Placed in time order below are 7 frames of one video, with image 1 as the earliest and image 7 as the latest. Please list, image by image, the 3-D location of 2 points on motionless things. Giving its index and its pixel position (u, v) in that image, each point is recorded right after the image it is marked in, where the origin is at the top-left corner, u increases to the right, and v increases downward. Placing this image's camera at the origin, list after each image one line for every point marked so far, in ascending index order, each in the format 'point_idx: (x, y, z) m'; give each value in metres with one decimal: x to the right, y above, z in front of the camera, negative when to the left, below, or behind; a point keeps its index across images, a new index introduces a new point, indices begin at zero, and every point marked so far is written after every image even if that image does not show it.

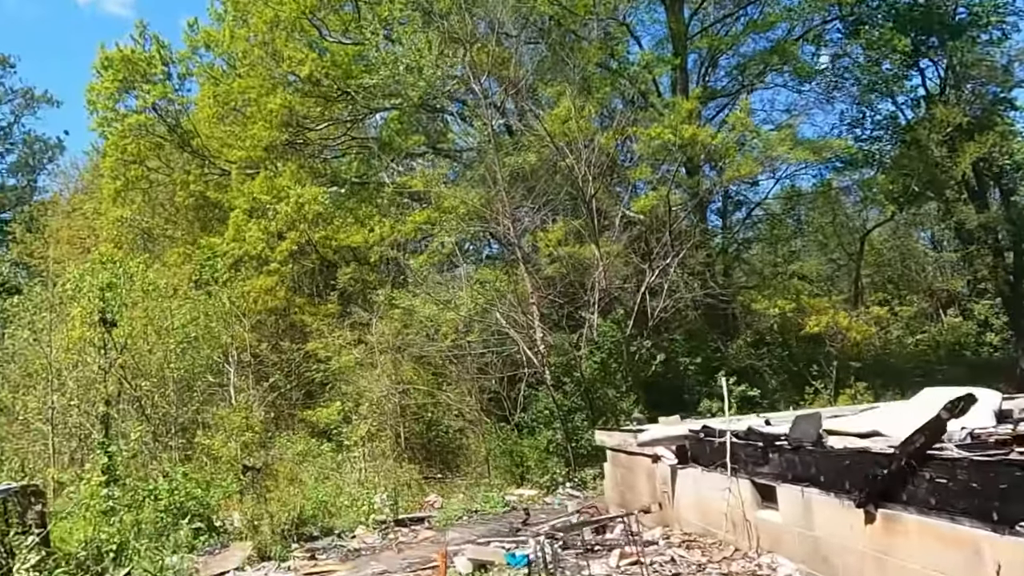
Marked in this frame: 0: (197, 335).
0: (-6.5, -1.0, +16.1) m
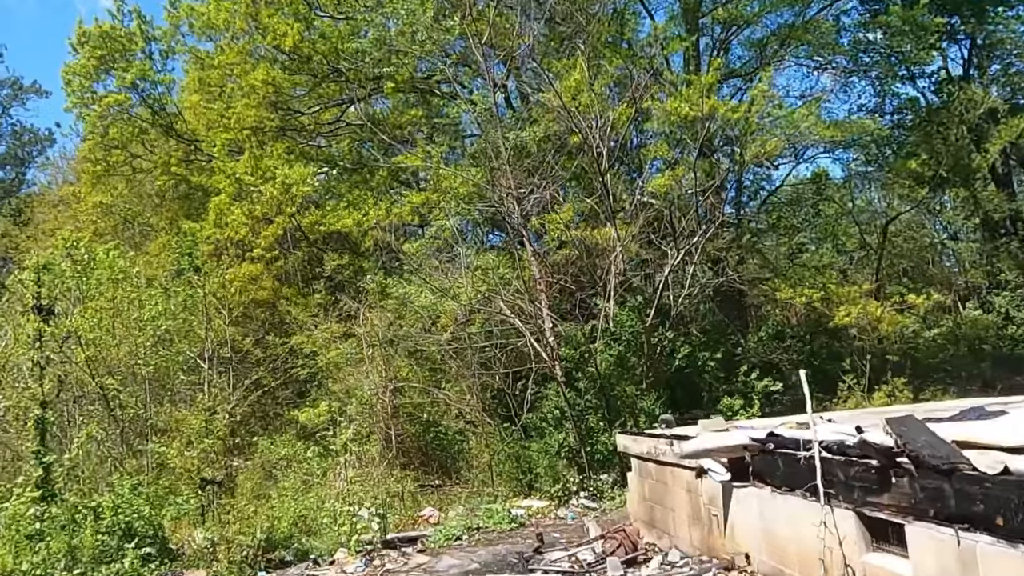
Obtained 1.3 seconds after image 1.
0: (-6.4, -0.8, +14.5) m
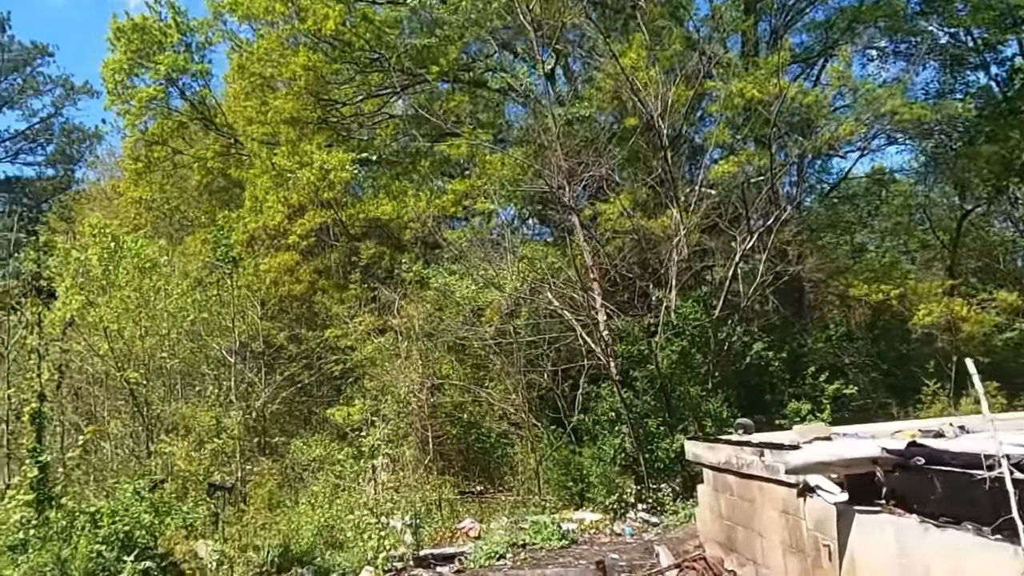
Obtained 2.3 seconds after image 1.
0: (-5.5, -0.6, +13.7) m
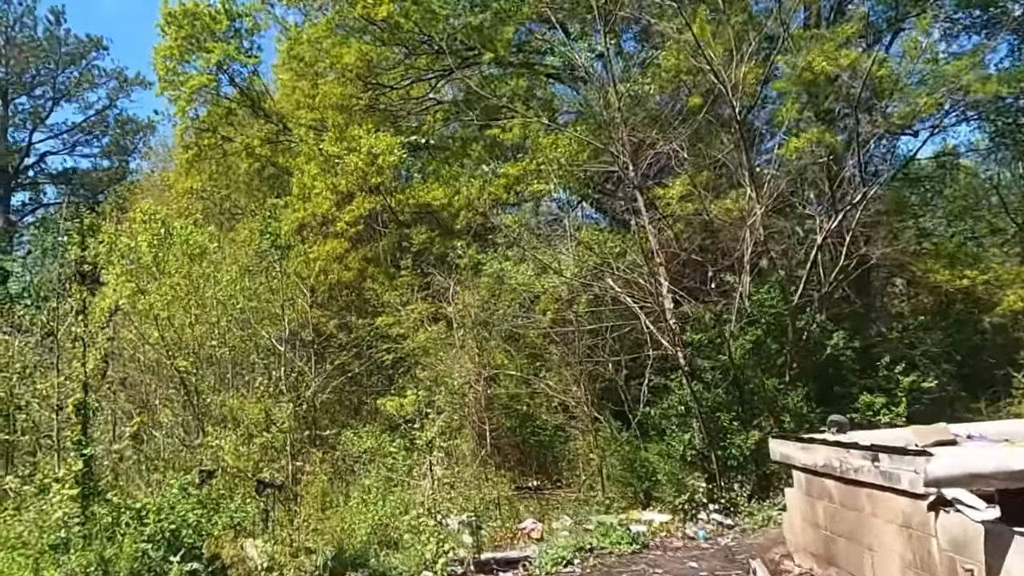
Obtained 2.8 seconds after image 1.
0: (-4.5, -0.3, +13.3) m
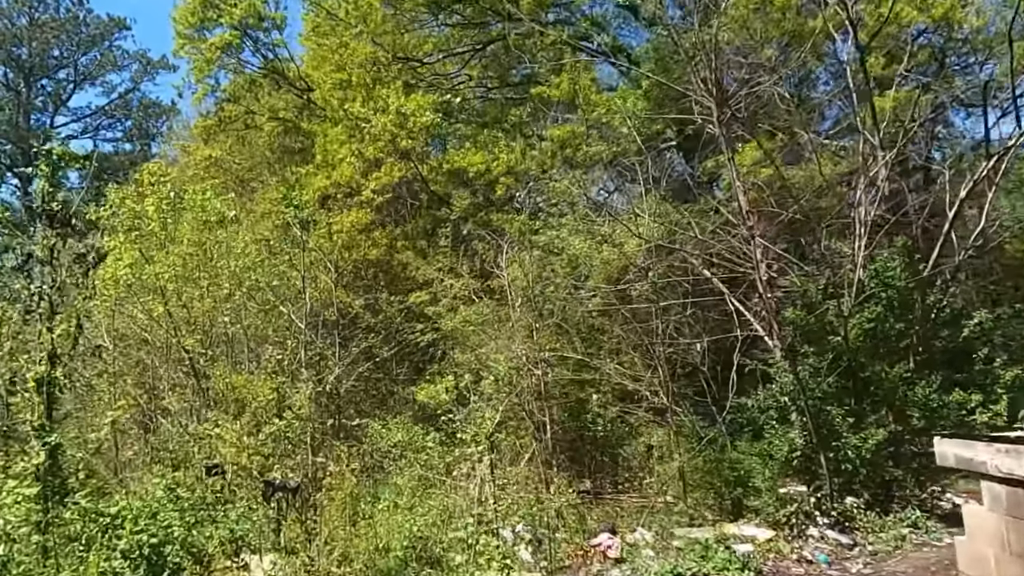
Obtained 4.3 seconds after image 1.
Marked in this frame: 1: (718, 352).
0: (-3.7, +0.2, +11.7) m
1: (+2.9, -0.9, +10.7) m
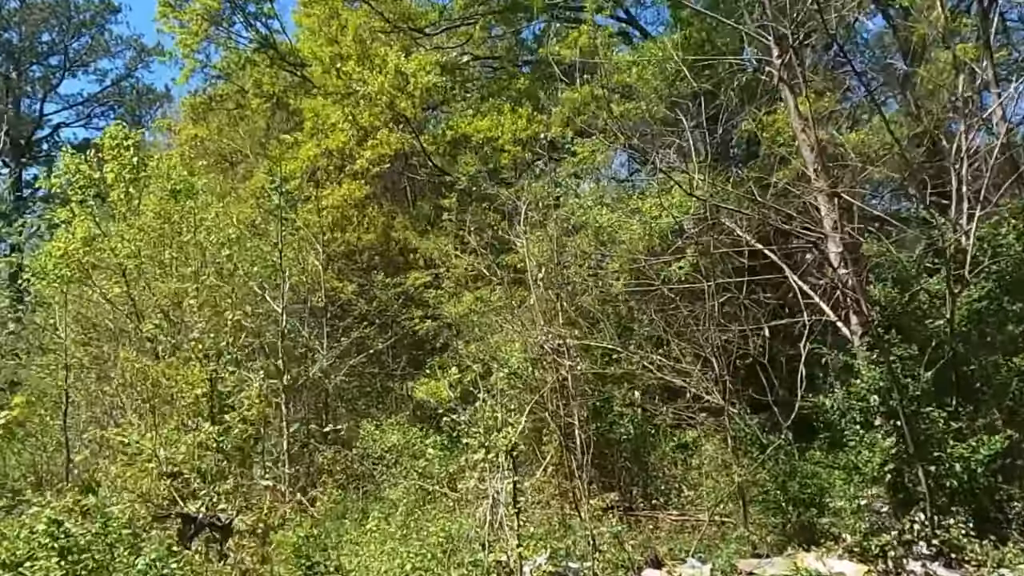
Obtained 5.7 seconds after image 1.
0: (-3.5, +0.4, +10.0) m
1: (+3.1, -0.6, +9.0) m
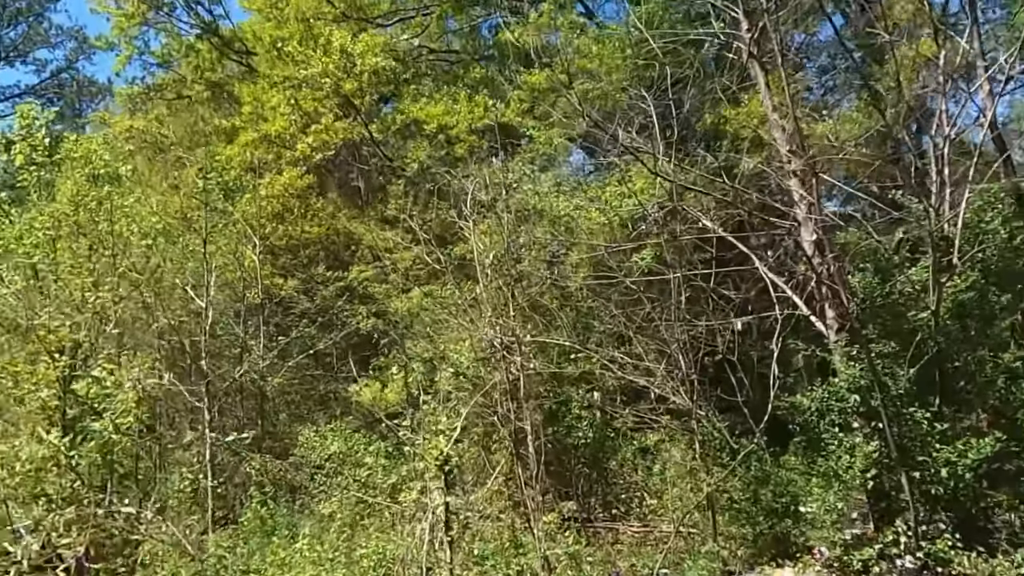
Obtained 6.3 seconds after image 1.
0: (-4.1, +0.5, +9.1) m
1: (+2.5, -0.5, +8.4) m
